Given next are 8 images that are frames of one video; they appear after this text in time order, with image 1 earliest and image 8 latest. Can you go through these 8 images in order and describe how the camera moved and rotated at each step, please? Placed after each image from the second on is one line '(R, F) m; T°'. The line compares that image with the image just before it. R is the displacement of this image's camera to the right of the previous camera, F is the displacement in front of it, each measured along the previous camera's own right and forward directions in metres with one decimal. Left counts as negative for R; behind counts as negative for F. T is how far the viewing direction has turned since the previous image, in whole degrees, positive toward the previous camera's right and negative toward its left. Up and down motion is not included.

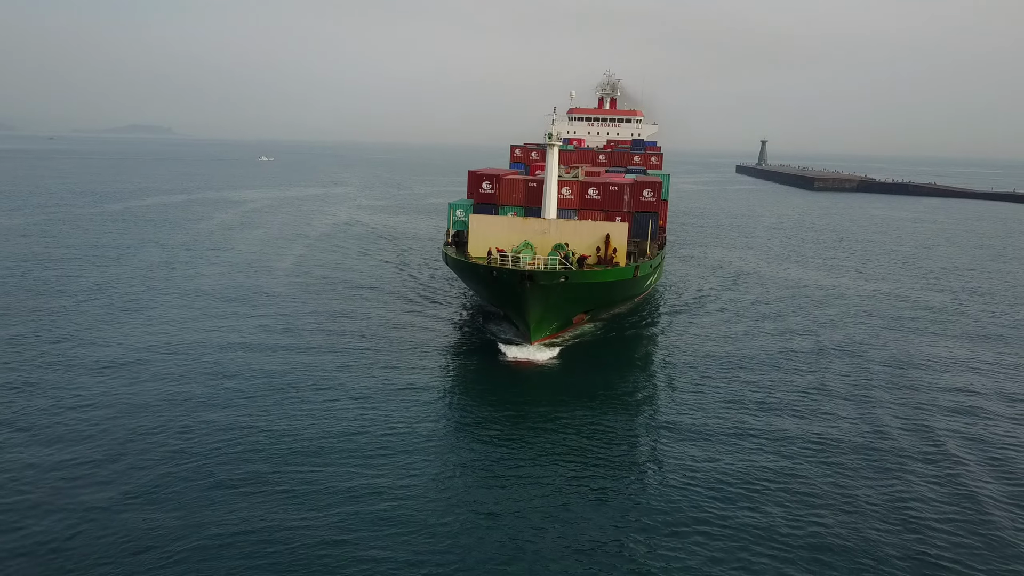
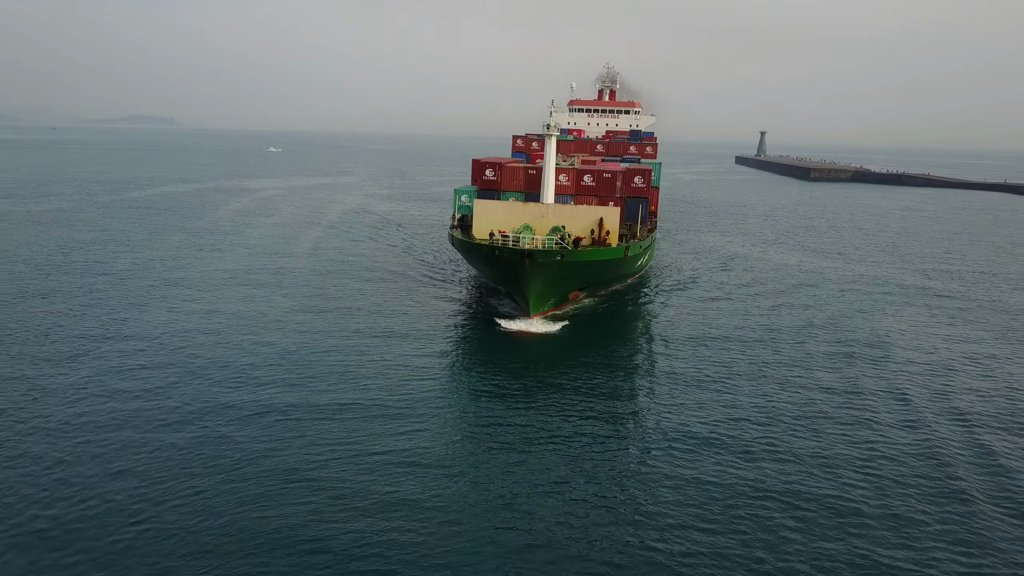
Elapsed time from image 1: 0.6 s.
(0.0, -3.3) m; 0°
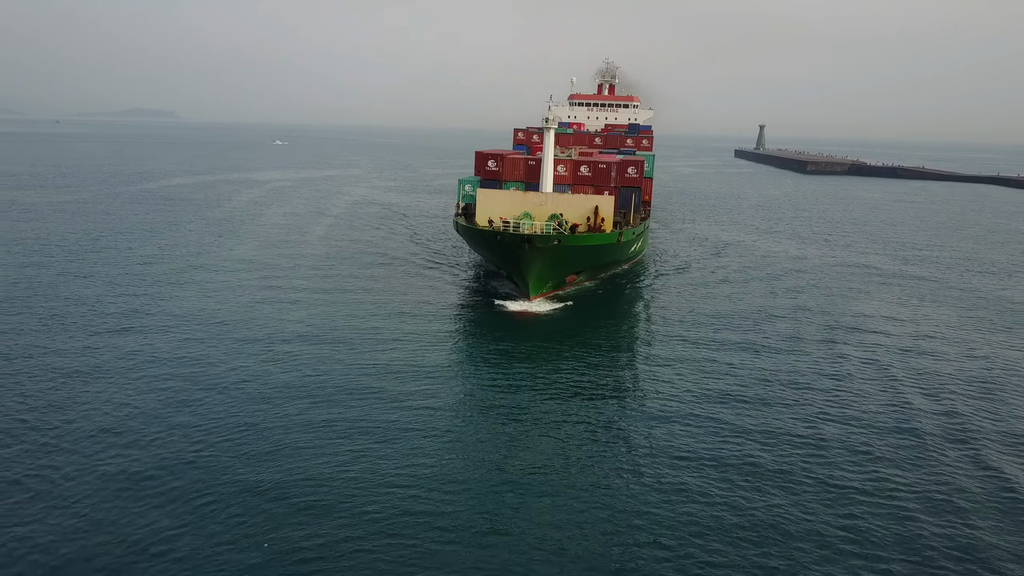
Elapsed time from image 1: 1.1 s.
(0.0, -2.8) m; 0°
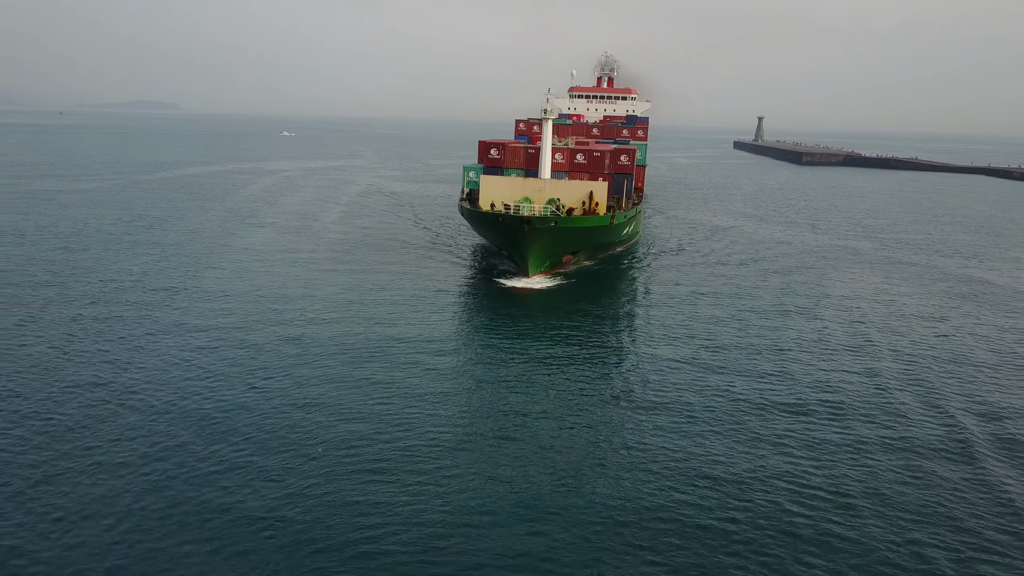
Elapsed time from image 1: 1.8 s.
(0.0, -3.5) m; 0°
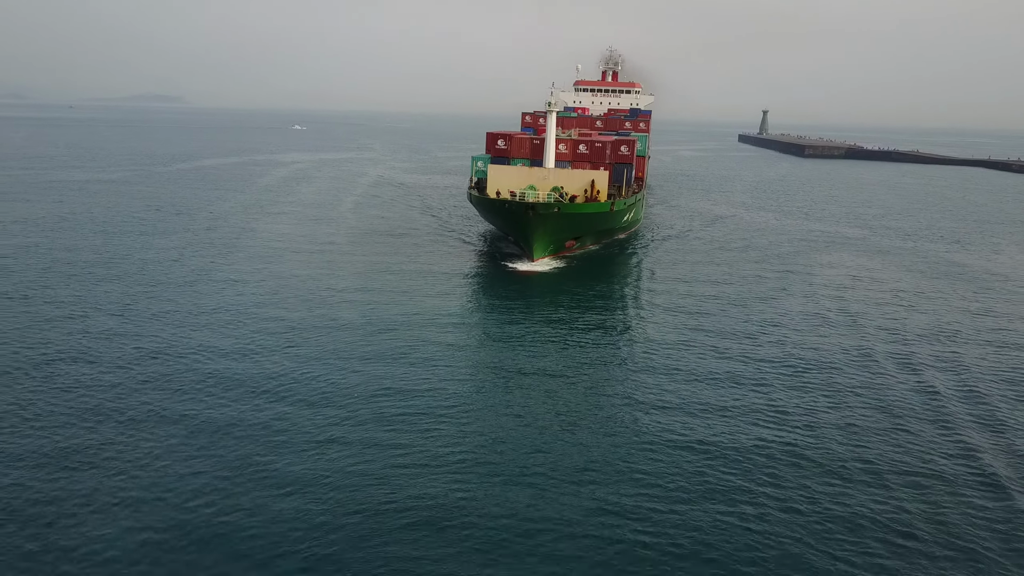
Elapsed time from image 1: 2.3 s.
(0.0, -2.7) m; -1°
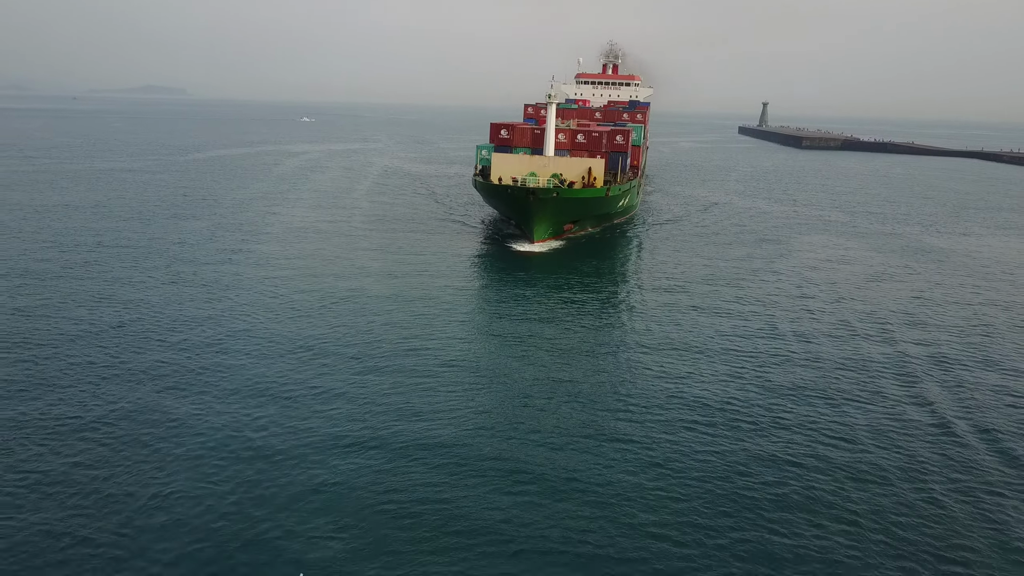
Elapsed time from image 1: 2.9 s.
(0.0, -3.5) m; 0°
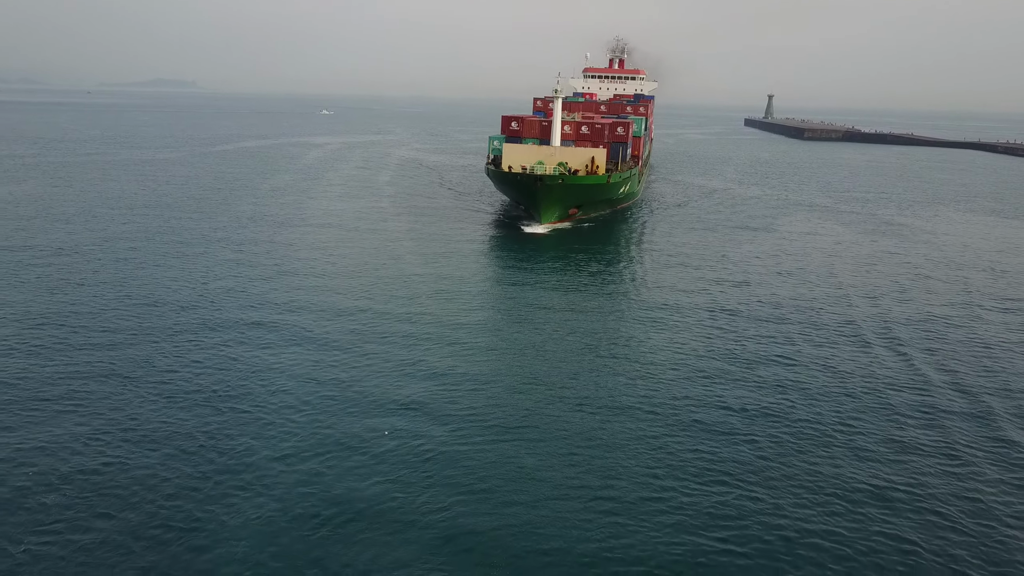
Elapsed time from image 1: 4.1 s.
(-0.1, -5.3) m; -1°
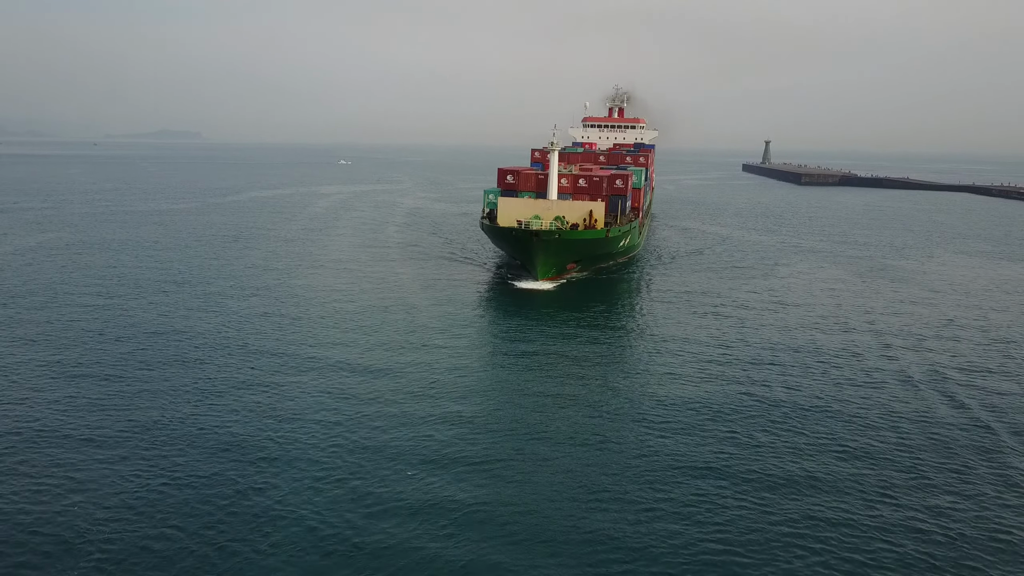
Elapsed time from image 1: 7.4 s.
(-0.2, -1.3) m; 0°
